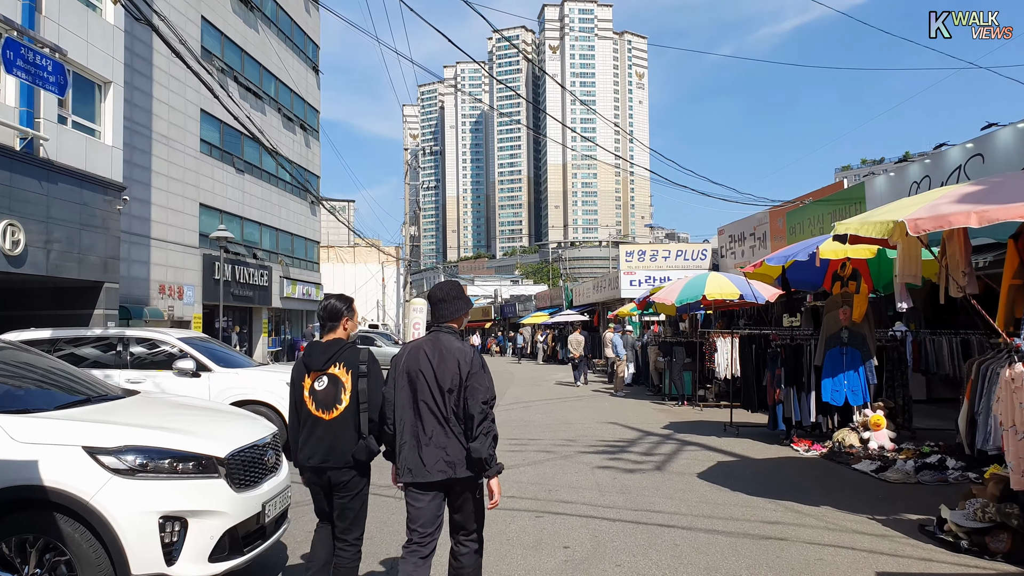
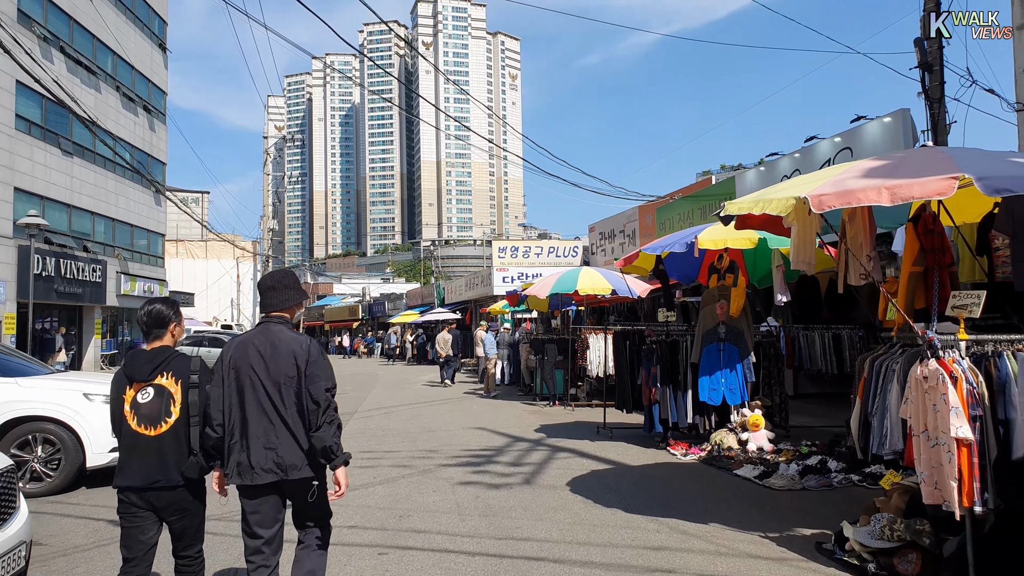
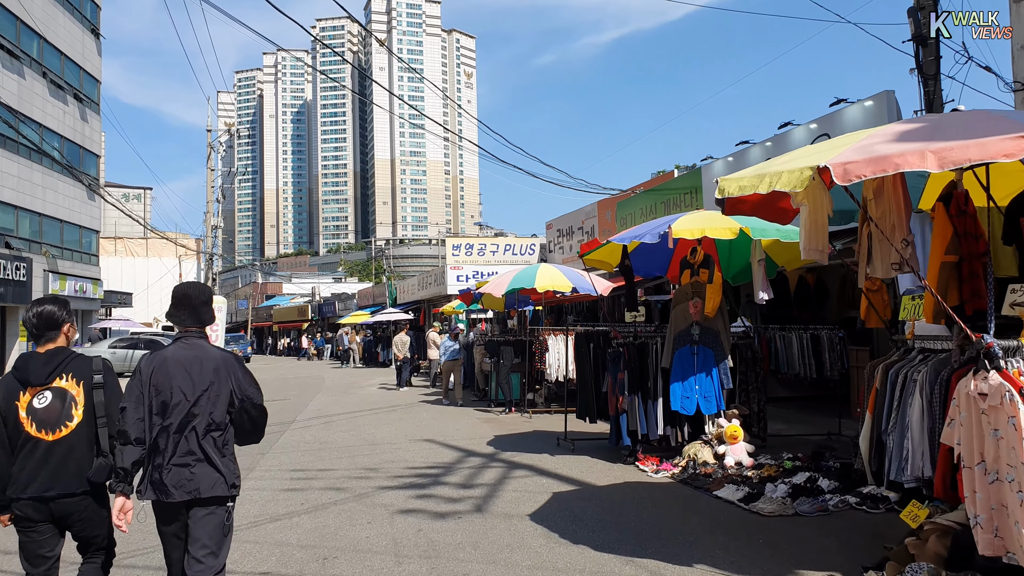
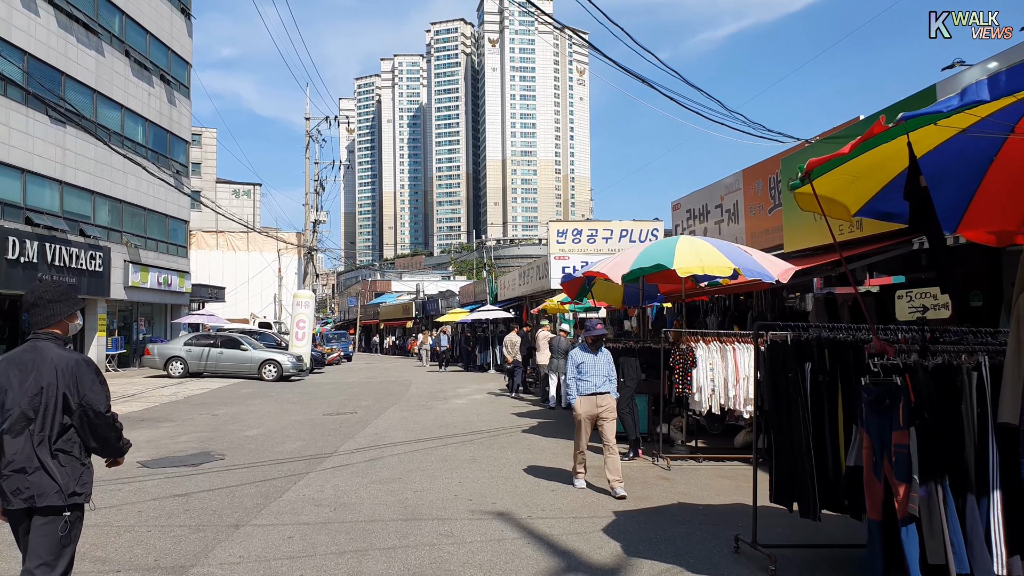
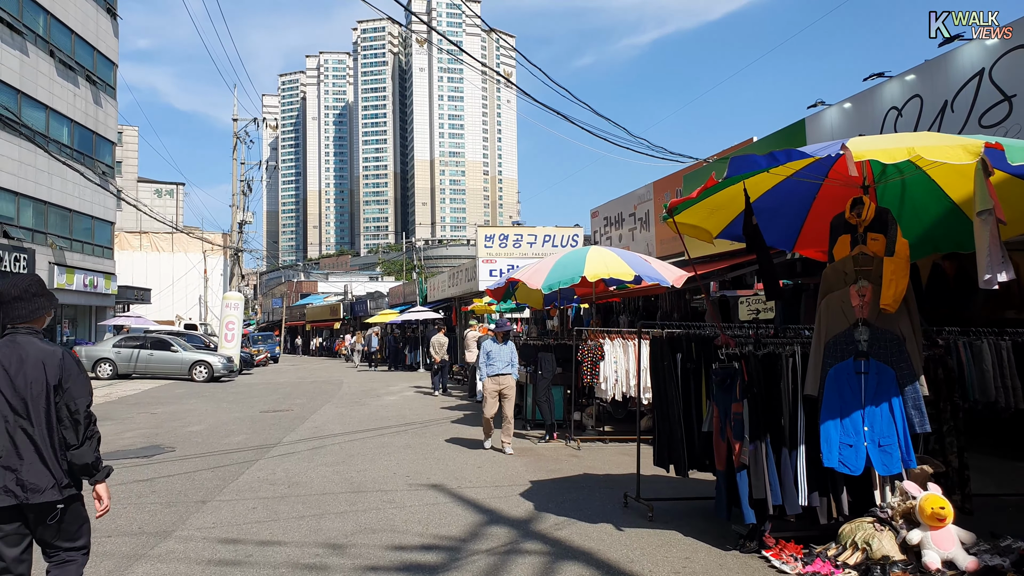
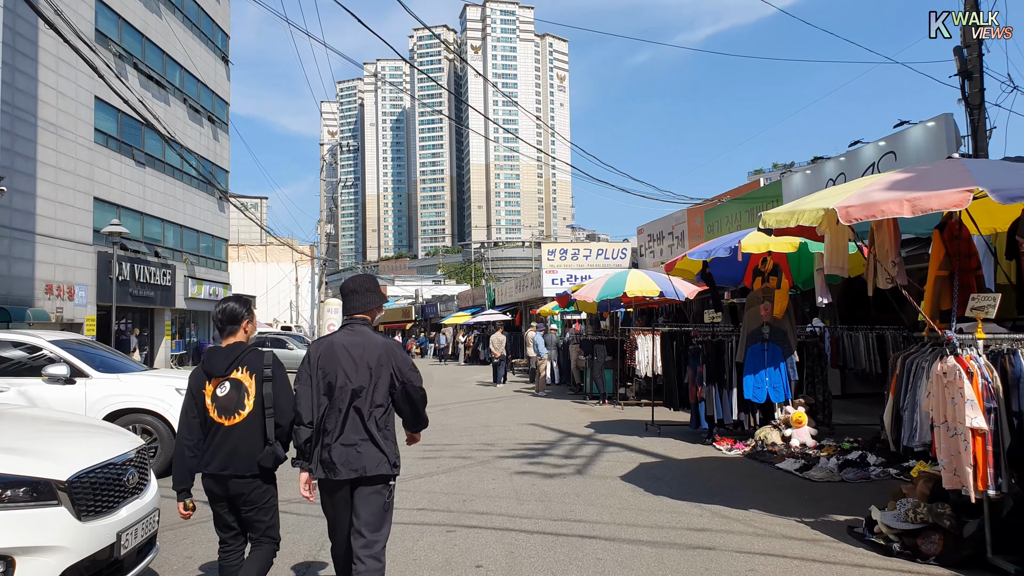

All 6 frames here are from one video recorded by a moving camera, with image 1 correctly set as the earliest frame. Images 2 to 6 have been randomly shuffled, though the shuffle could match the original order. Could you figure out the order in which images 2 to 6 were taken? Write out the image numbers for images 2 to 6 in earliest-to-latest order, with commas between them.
6, 2, 3, 5, 4
